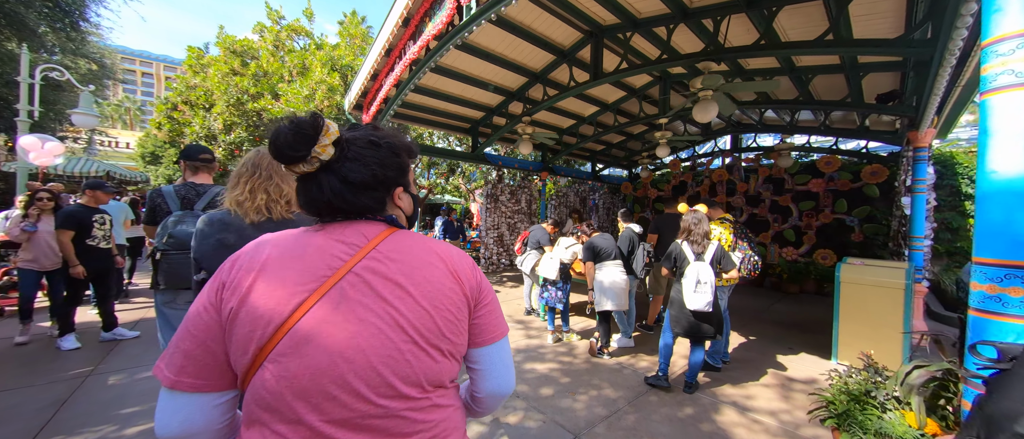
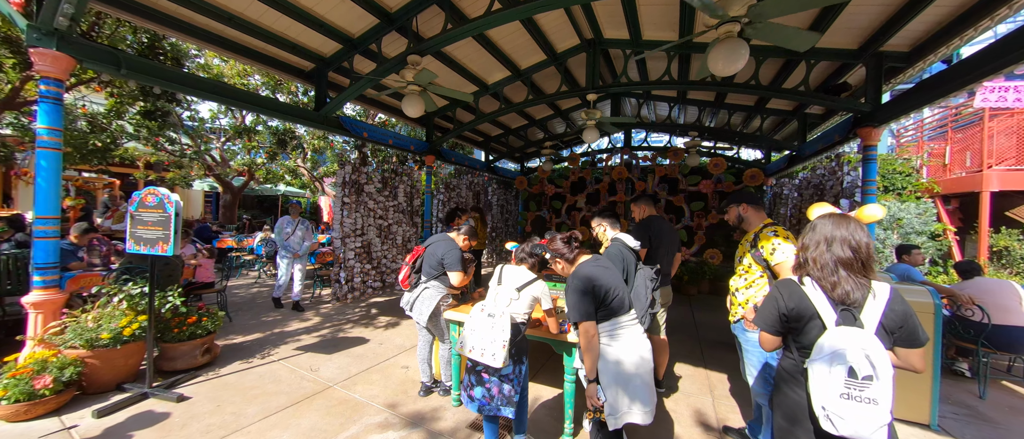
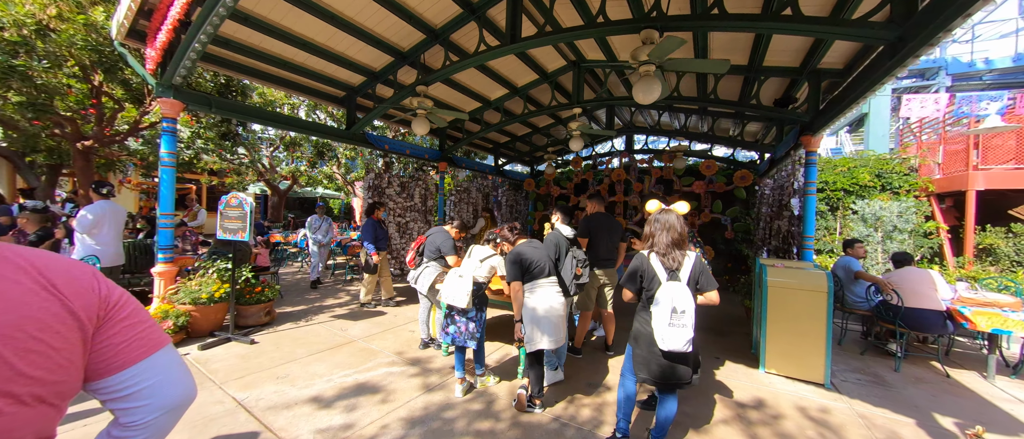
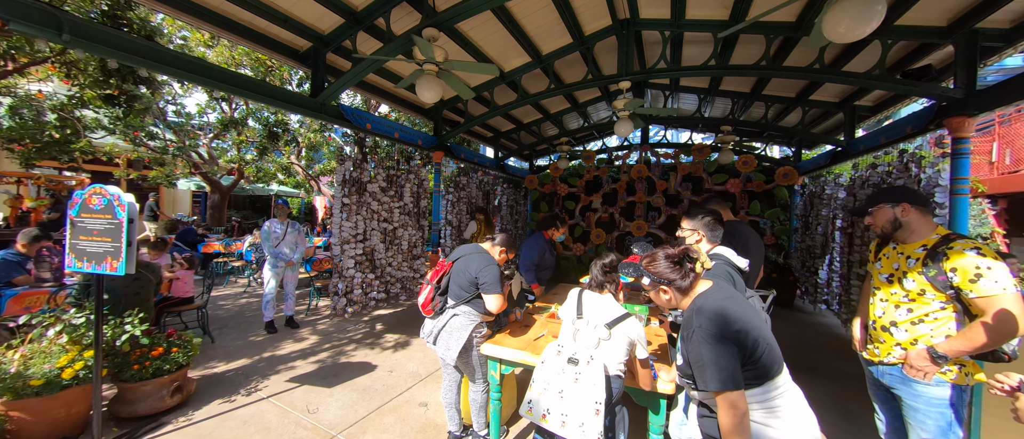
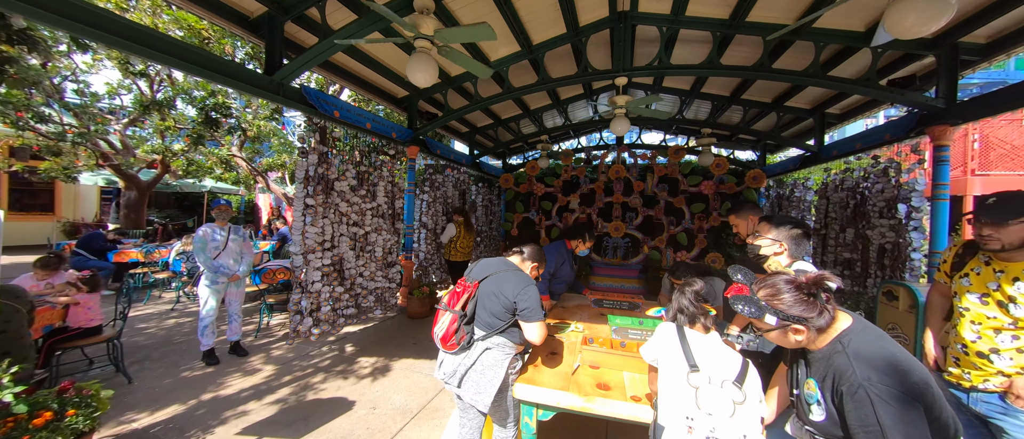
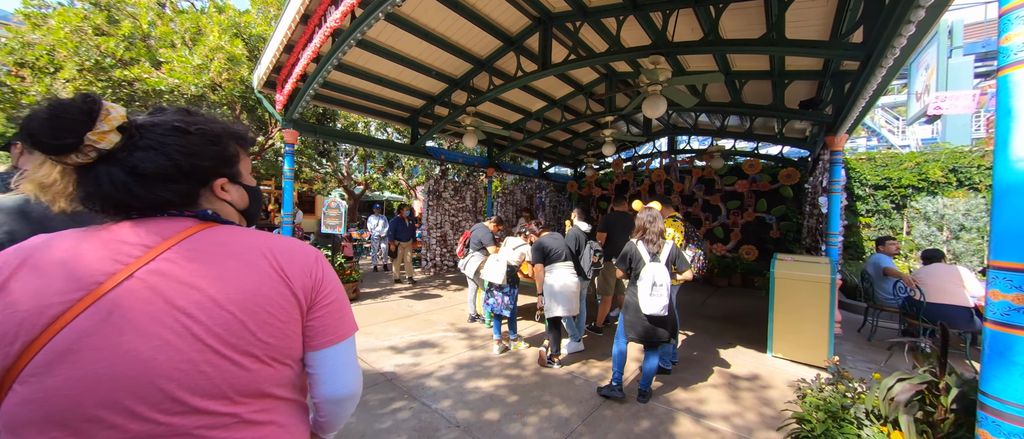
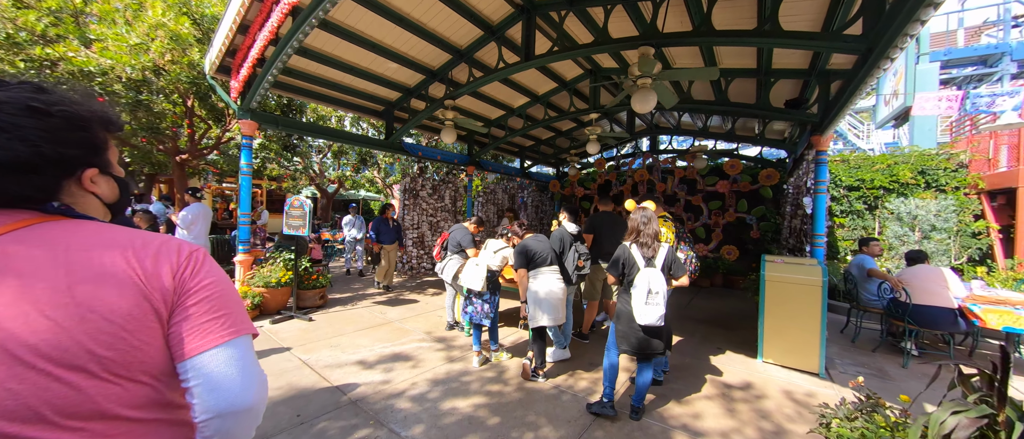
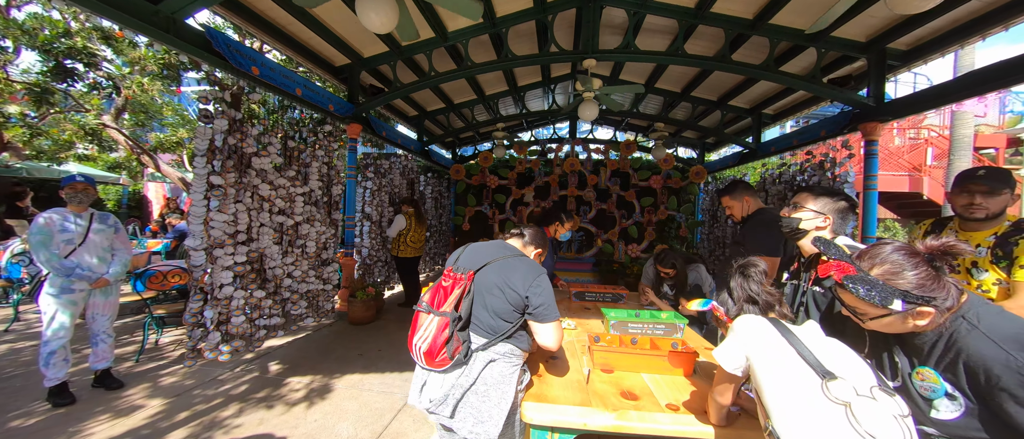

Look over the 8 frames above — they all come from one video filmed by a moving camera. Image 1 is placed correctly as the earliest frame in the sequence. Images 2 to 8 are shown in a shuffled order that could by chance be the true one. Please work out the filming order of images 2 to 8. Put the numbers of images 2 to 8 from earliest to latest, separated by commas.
6, 7, 3, 2, 4, 5, 8
